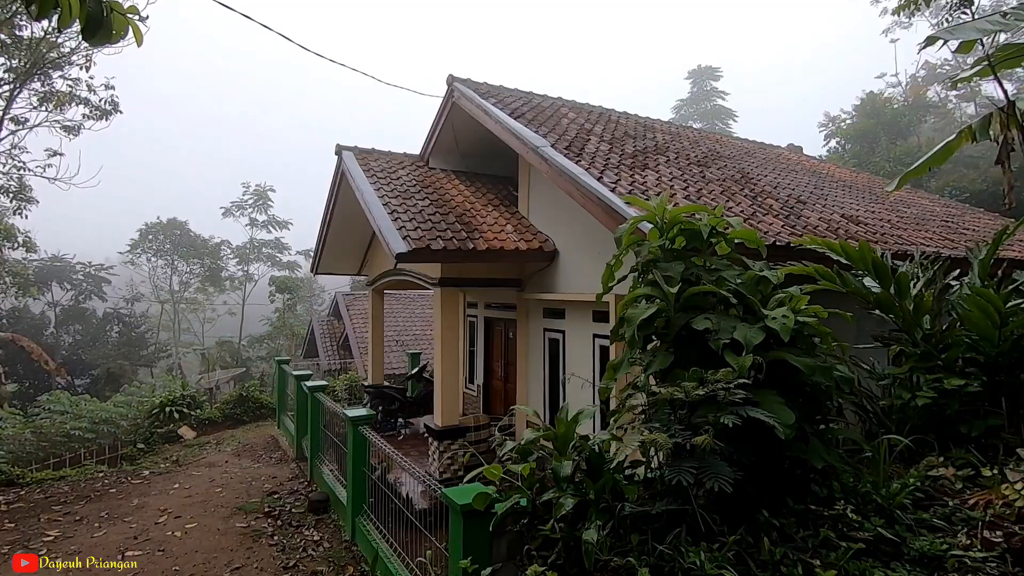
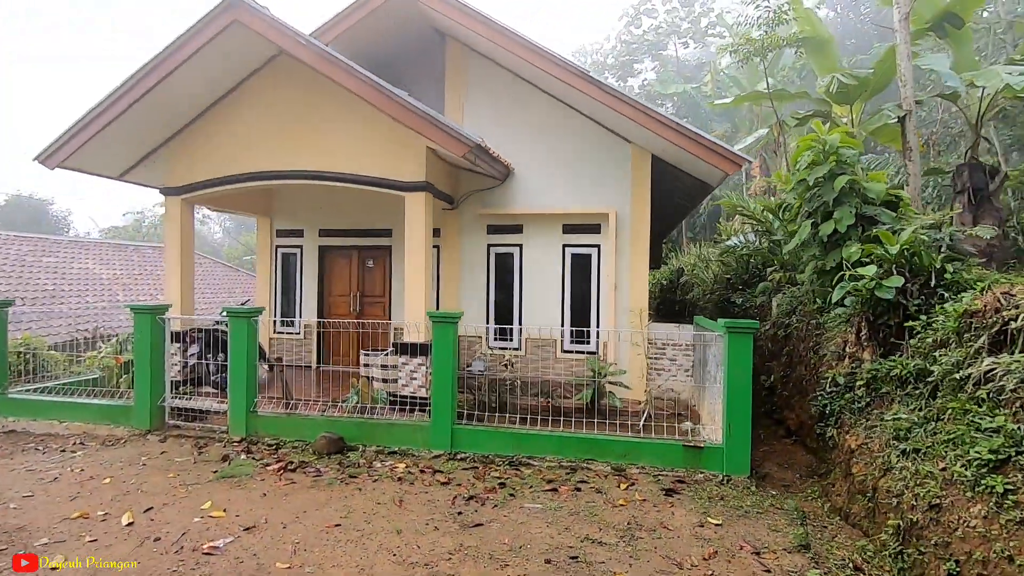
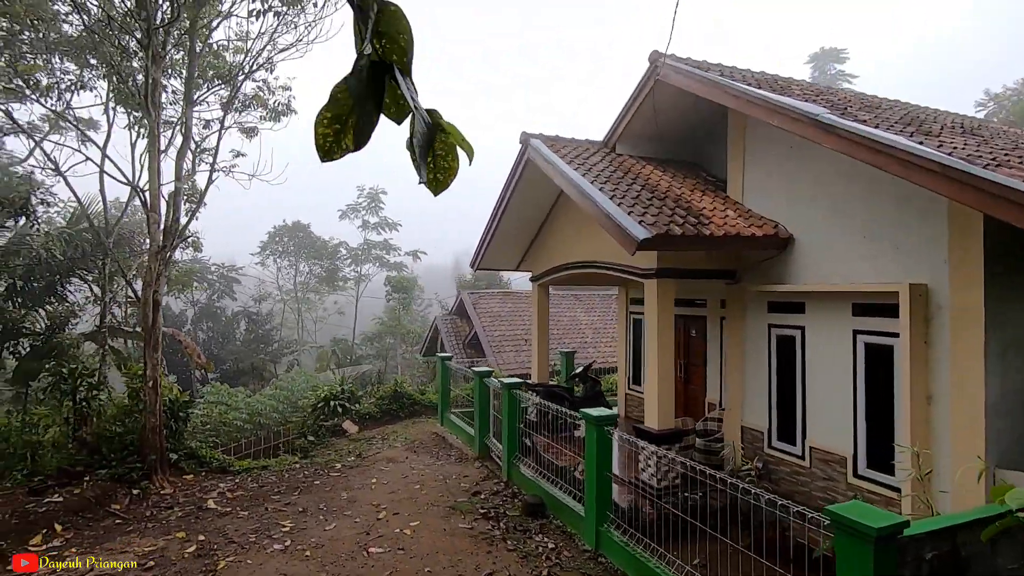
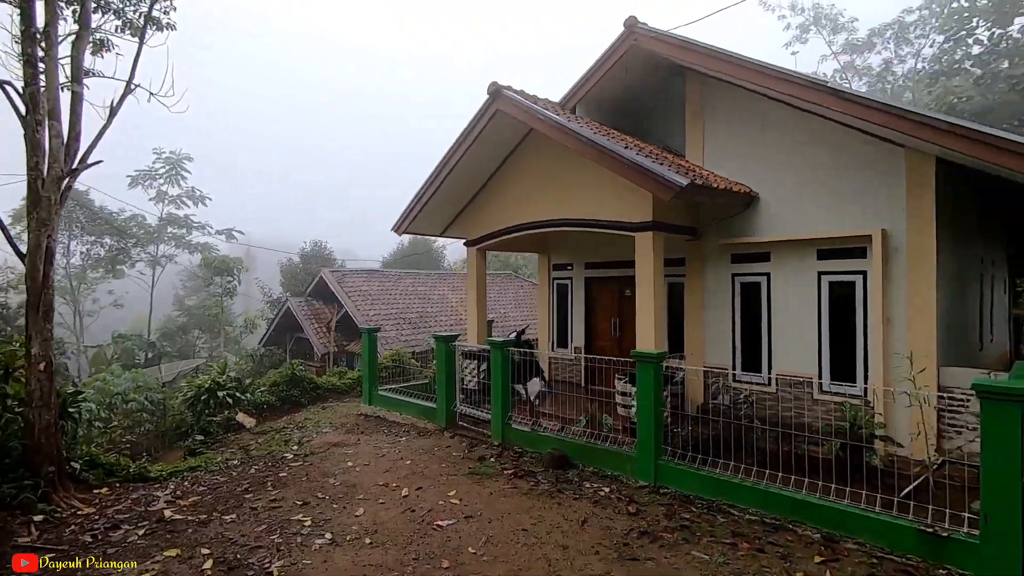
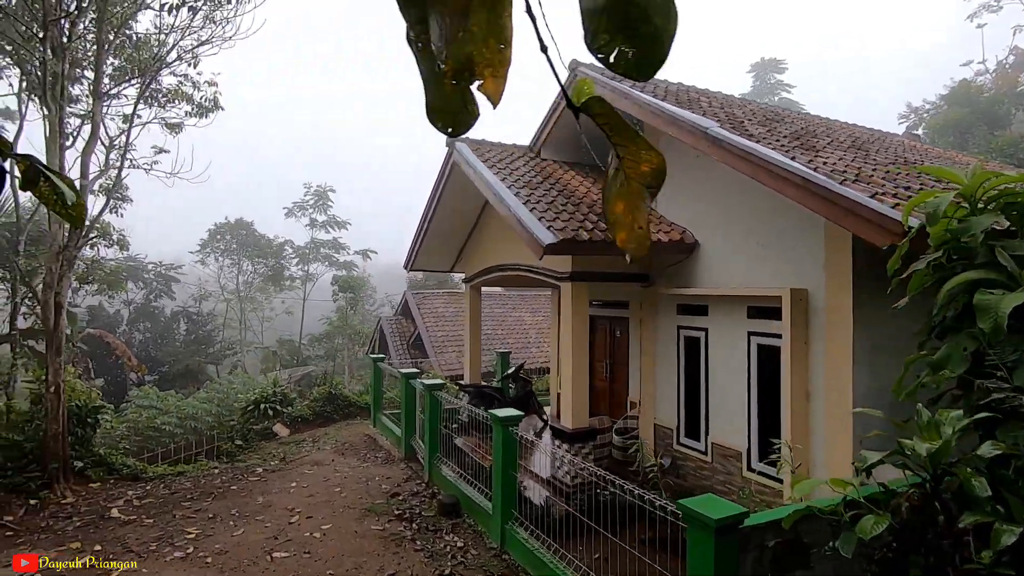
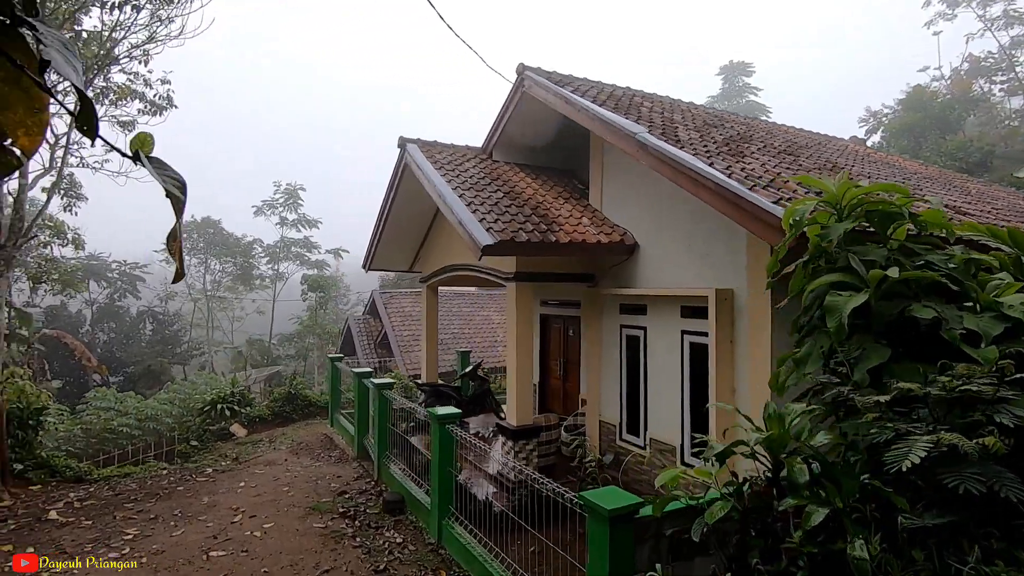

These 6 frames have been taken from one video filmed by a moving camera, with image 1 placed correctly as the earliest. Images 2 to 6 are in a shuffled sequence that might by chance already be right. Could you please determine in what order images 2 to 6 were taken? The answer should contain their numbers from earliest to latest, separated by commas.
6, 5, 3, 4, 2
